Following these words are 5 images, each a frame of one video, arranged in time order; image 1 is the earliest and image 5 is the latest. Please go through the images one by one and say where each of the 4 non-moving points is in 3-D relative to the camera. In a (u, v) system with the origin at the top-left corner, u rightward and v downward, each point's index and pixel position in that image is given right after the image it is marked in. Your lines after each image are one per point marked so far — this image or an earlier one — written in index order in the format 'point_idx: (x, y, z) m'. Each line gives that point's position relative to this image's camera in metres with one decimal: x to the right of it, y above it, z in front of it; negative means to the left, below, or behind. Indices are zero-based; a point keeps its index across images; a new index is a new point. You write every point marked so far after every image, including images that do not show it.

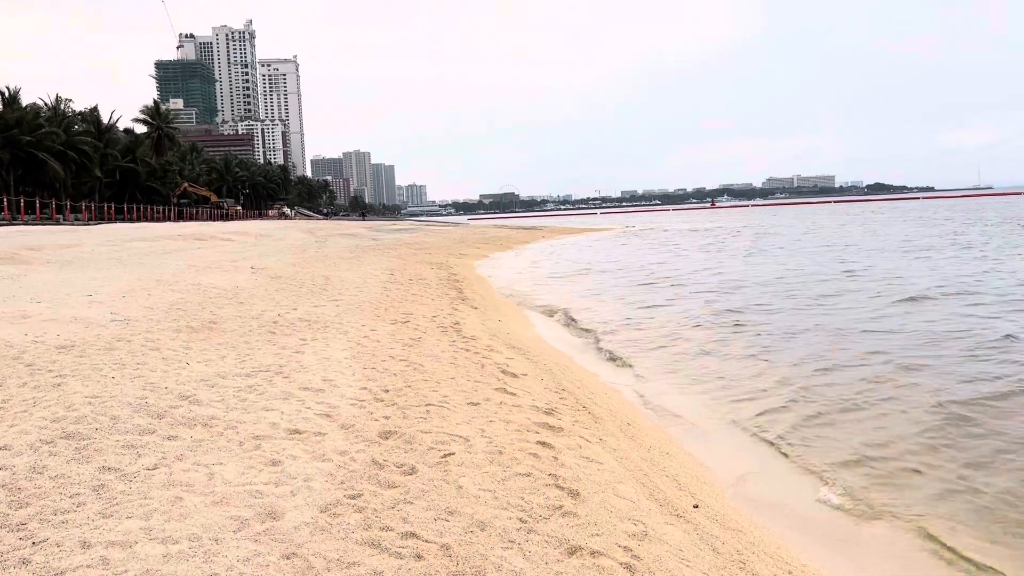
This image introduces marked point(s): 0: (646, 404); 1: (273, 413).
0: (+1.2, -1.0, +7.3) m
1: (-1.5, -0.8, +5.5) m
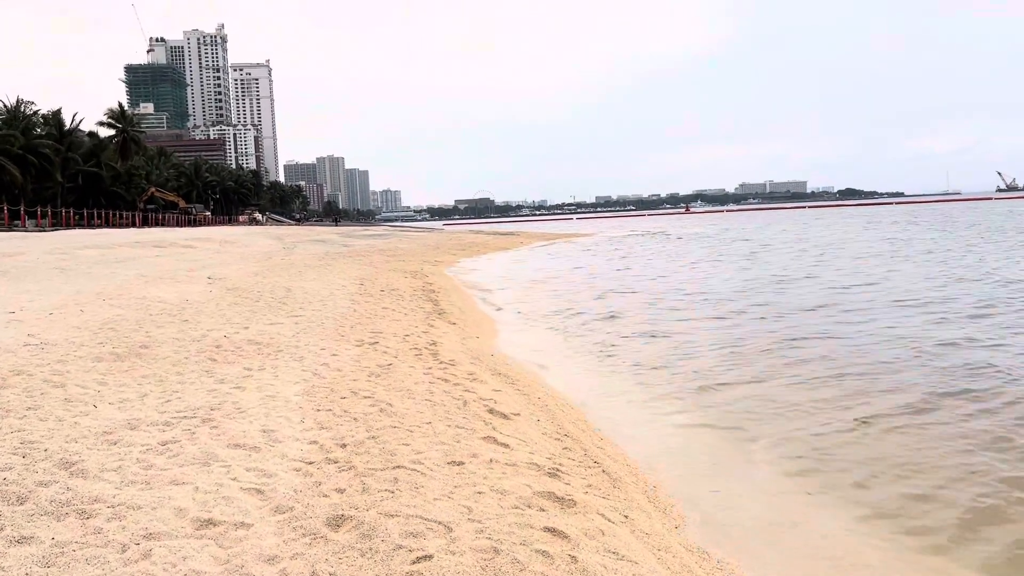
0: (+1.1, -1.2, +6.0) m
1: (-1.6, -1.0, +4.0) m
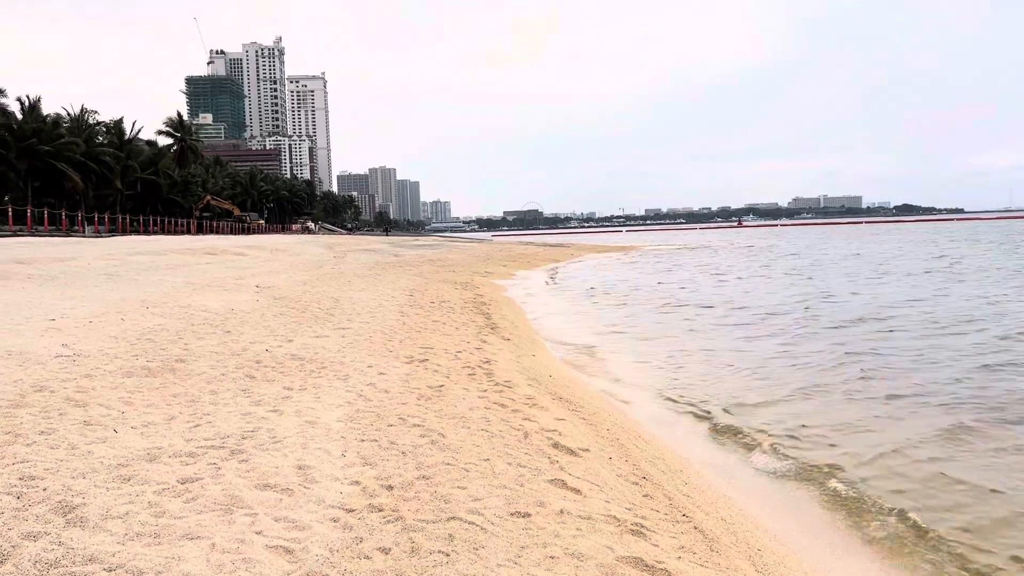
0: (+1.5, -1.3, +5.1) m
1: (-1.2, -1.0, +3.3) m
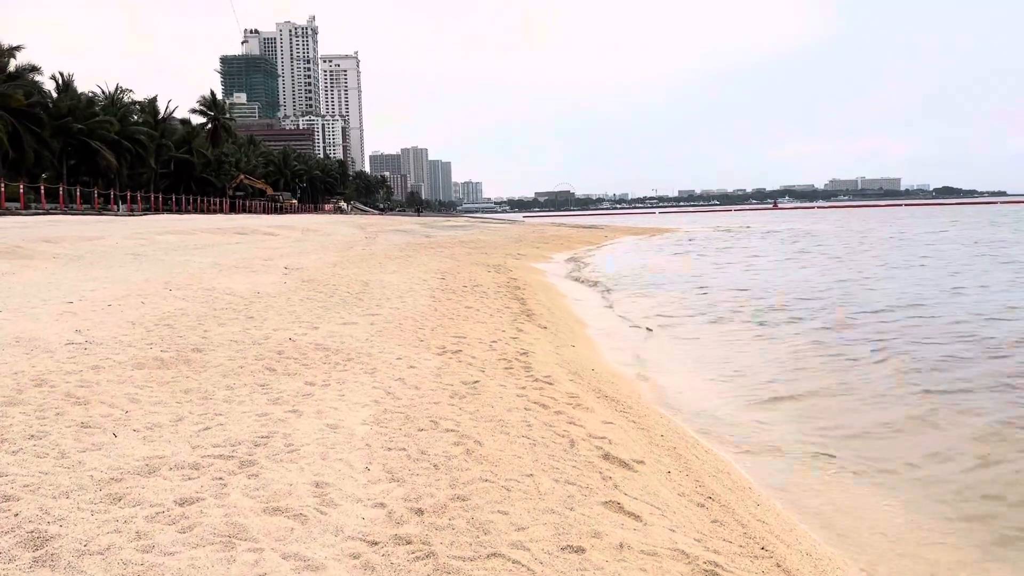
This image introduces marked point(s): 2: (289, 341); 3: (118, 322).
0: (+1.8, -1.3, +4.4) m
1: (-1.1, -1.0, +2.7) m
2: (-2.1, -0.5, +8.1) m
3: (-4.2, -0.4, +9.1) m
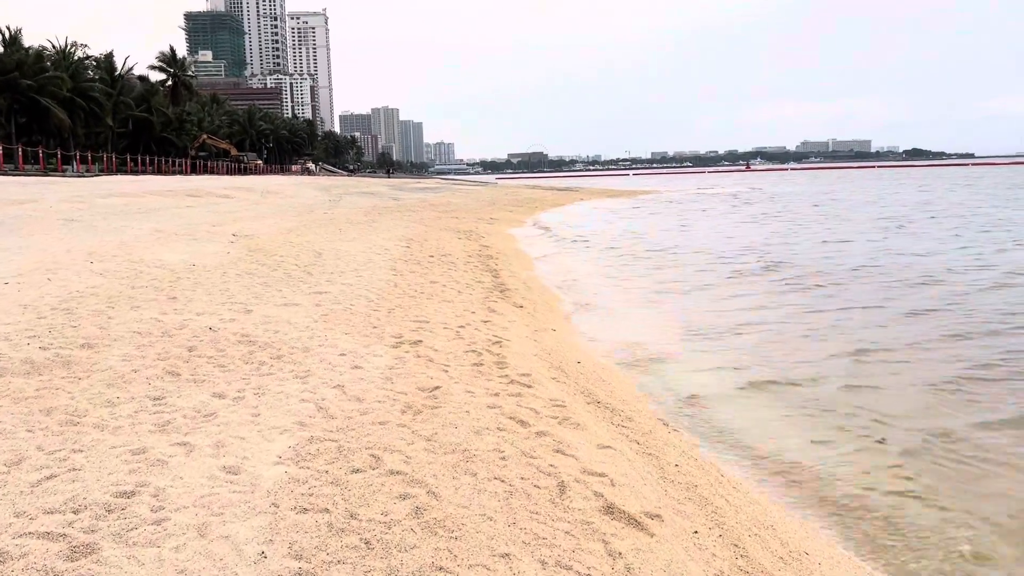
0: (+1.6, -1.2, +3.1) m
1: (-1.1, -1.1, +1.3) m
2: (-2.4, -0.3, +6.7) m
3: (-4.5, -0.2, +7.5) m
